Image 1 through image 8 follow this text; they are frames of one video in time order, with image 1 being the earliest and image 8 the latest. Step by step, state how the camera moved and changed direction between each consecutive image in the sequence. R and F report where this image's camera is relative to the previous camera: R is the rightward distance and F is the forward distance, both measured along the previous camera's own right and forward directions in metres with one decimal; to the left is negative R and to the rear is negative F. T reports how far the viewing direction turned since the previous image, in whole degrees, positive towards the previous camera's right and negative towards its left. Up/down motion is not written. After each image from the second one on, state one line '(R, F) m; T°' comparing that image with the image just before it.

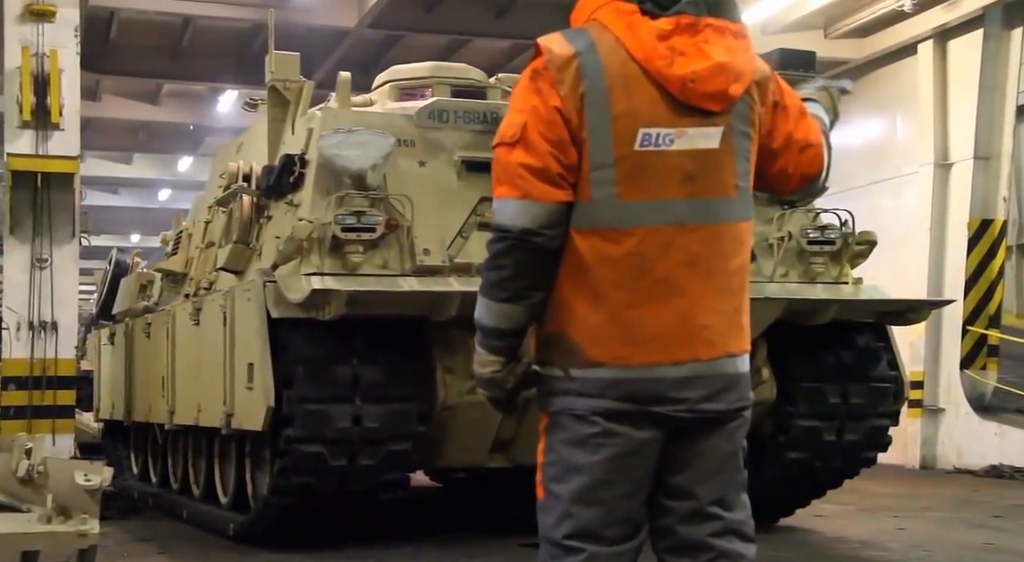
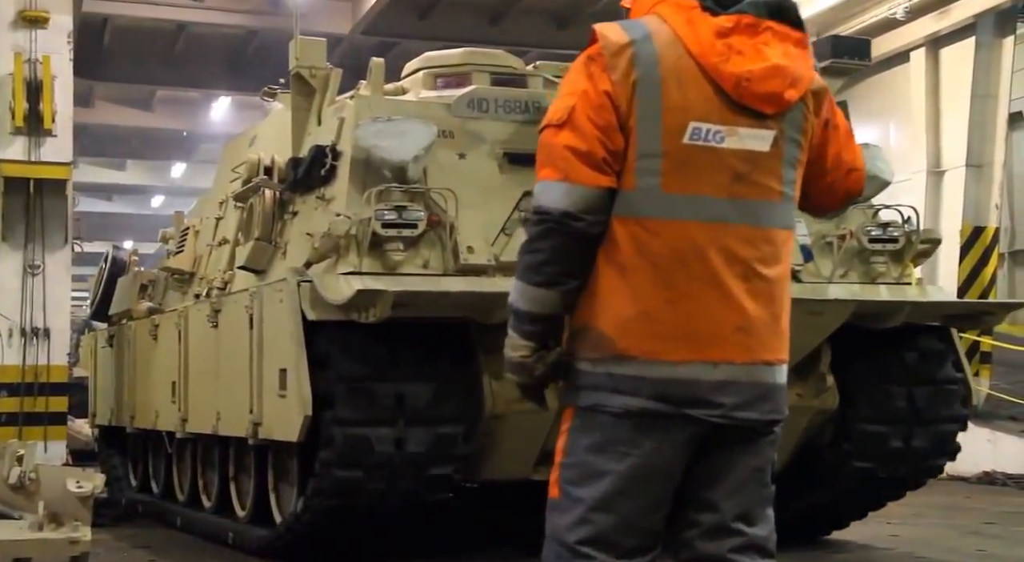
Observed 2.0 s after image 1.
(-0.3, +0.4) m; 0°
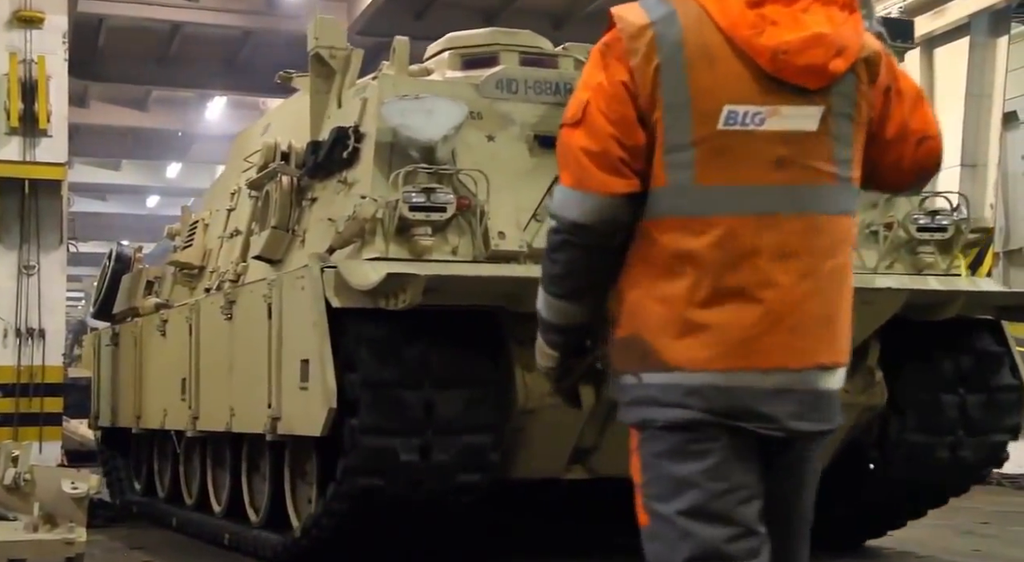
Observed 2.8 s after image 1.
(-0.2, +0.3) m; 0°
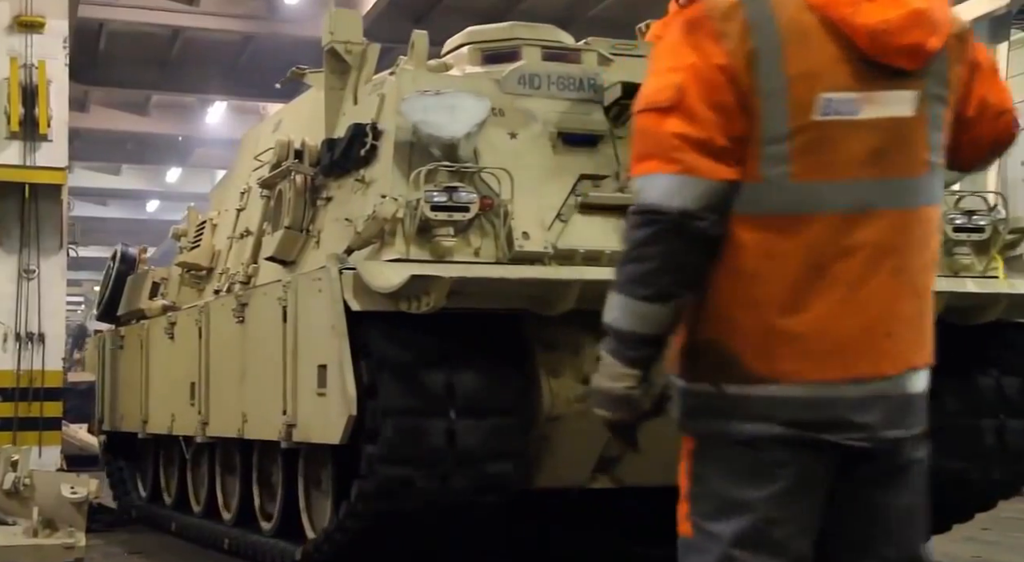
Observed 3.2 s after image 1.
(-0.1, +0.2) m; 0°
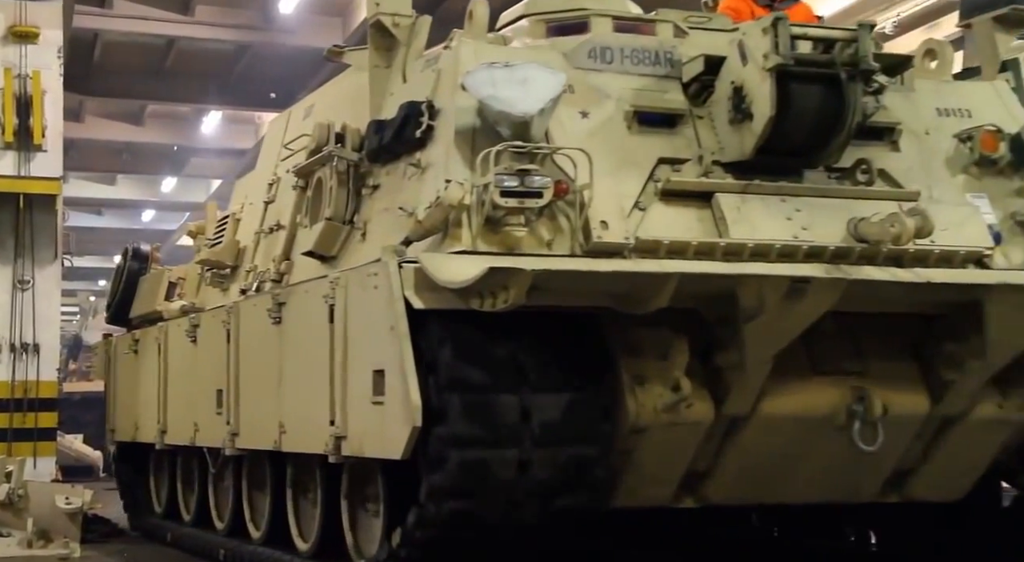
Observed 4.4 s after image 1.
(-0.3, +0.6) m; 0°
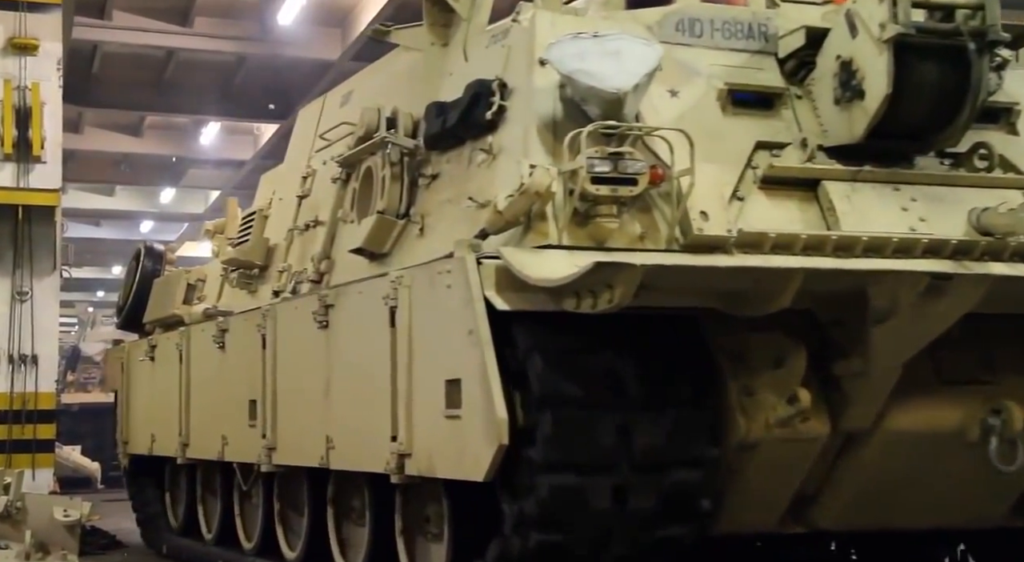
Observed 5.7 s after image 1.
(-0.3, +0.5) m; 0°
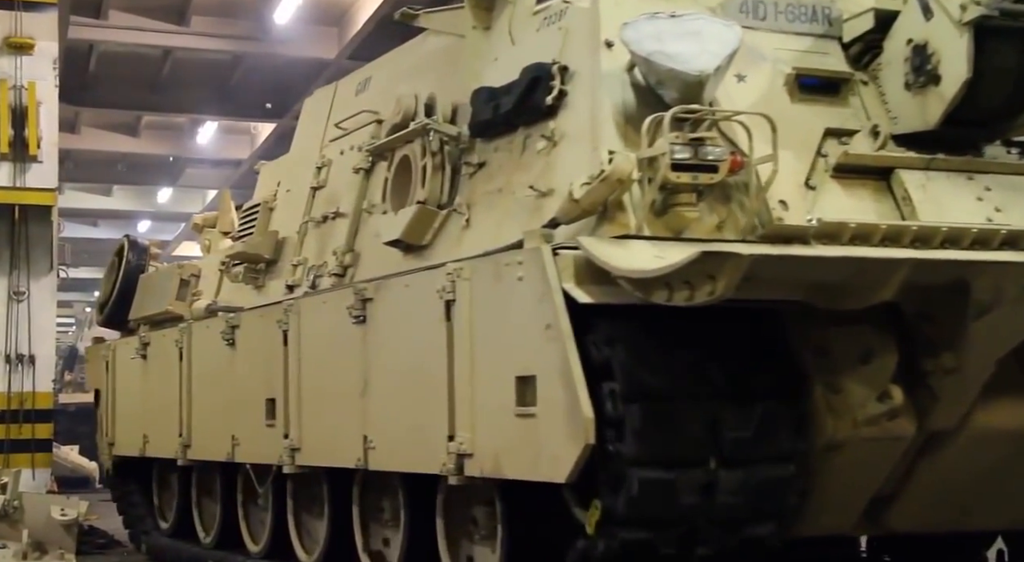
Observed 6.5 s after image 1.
(-0.4, +0.2) m; +2°
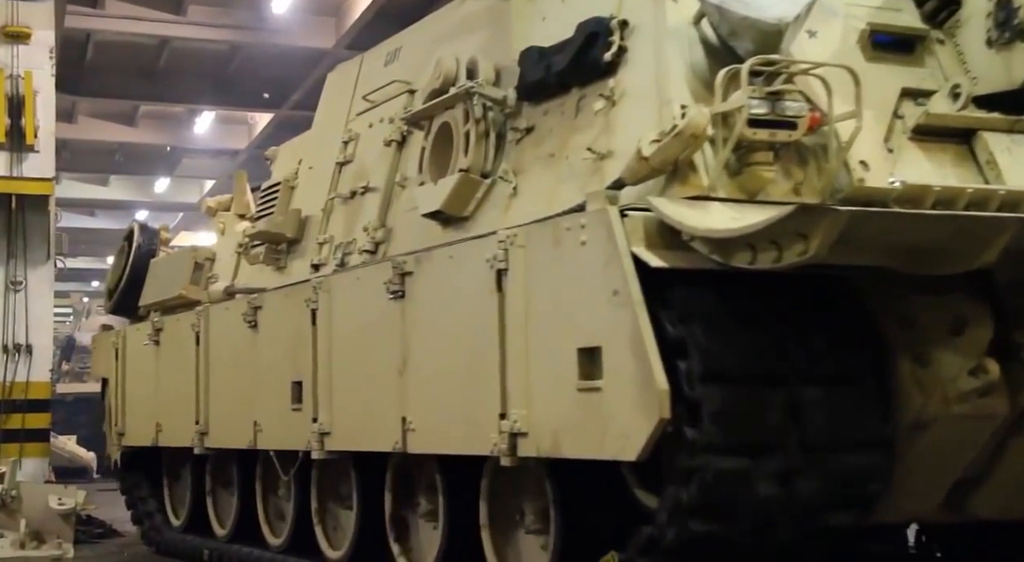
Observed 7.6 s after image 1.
(-0.2, +0.3) m; 0°
